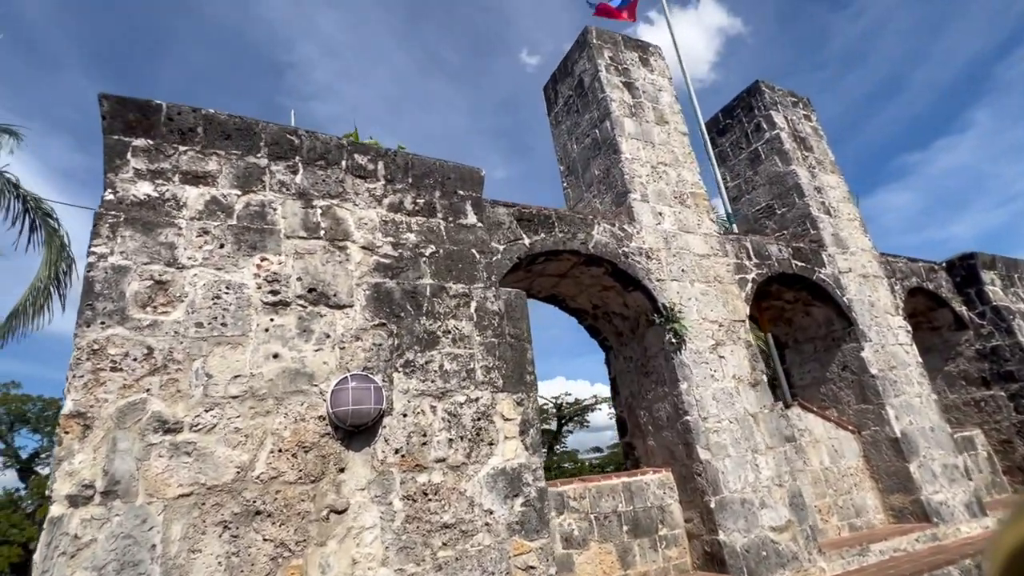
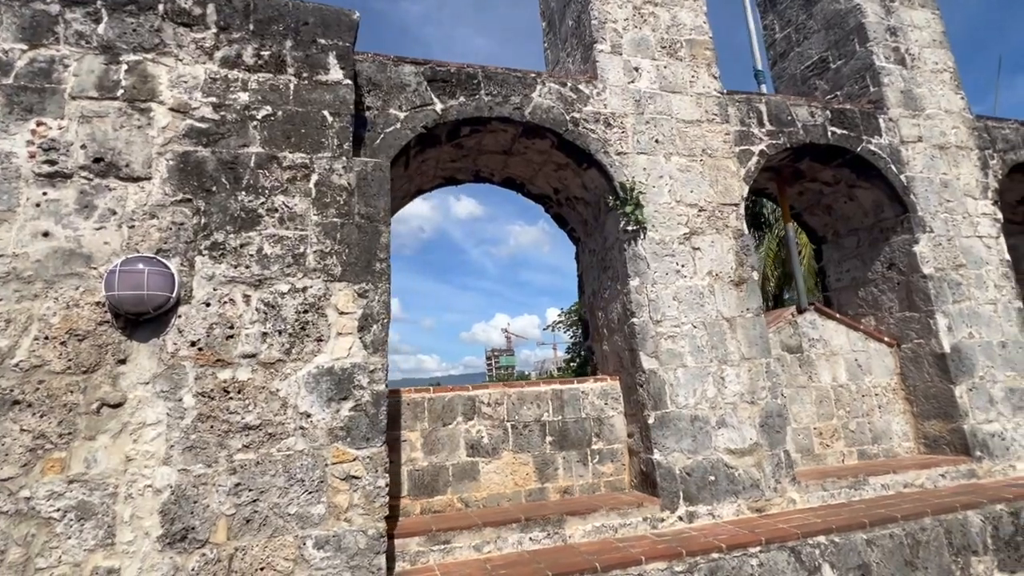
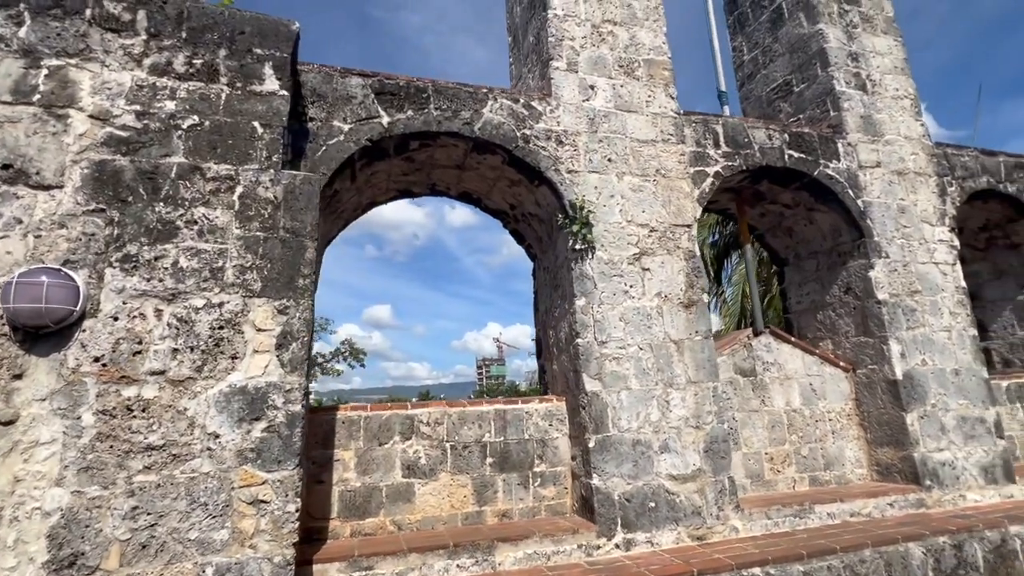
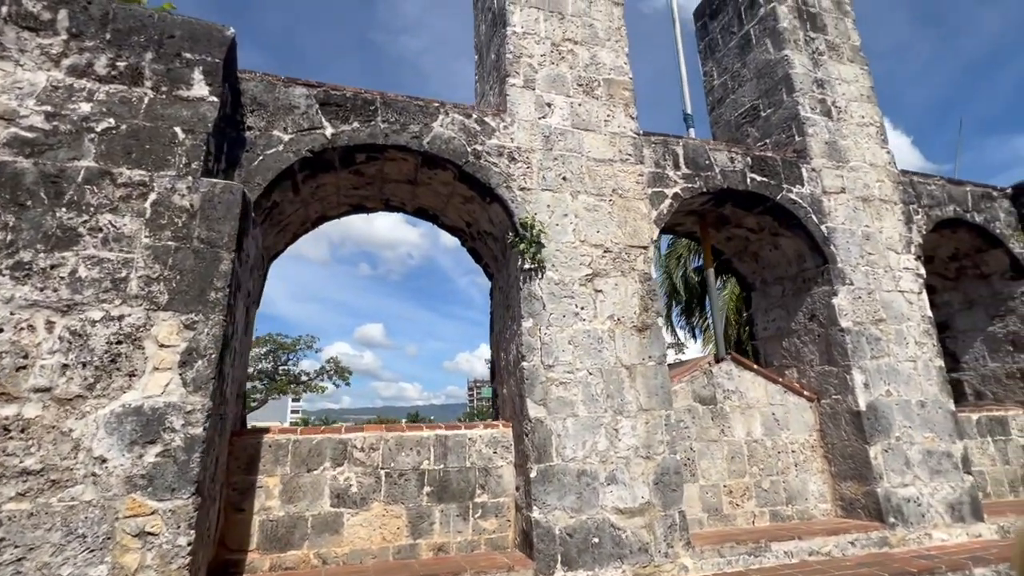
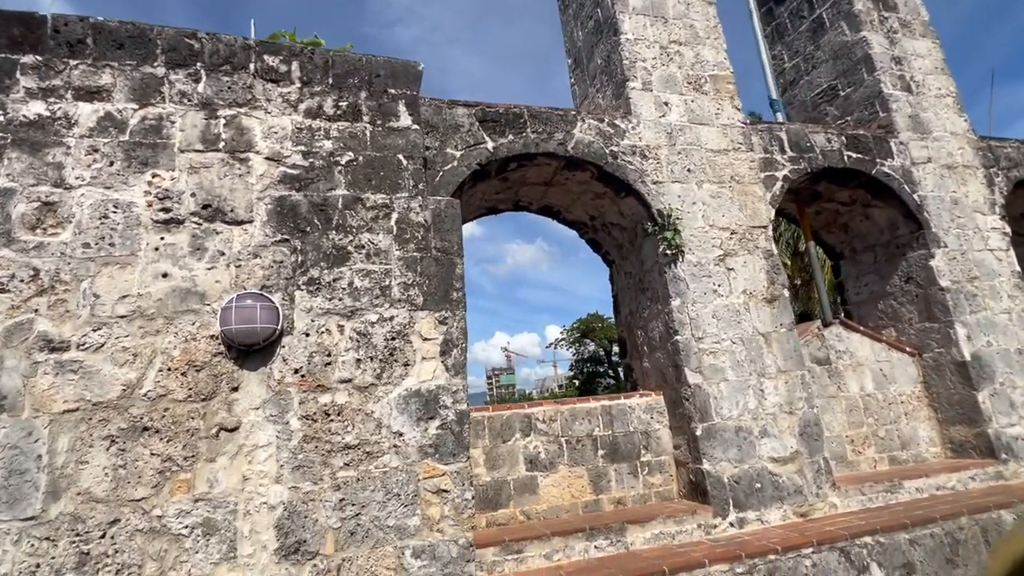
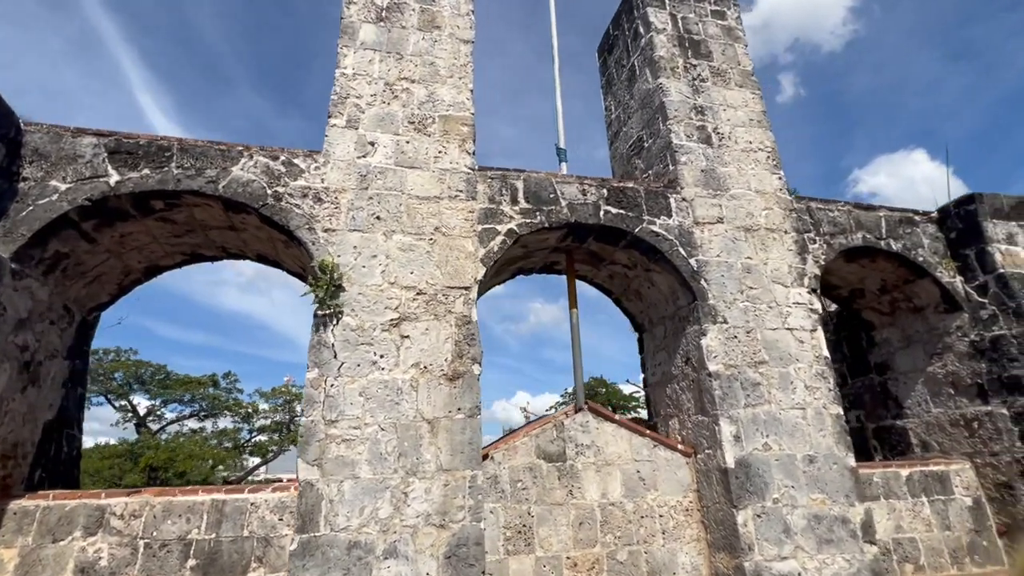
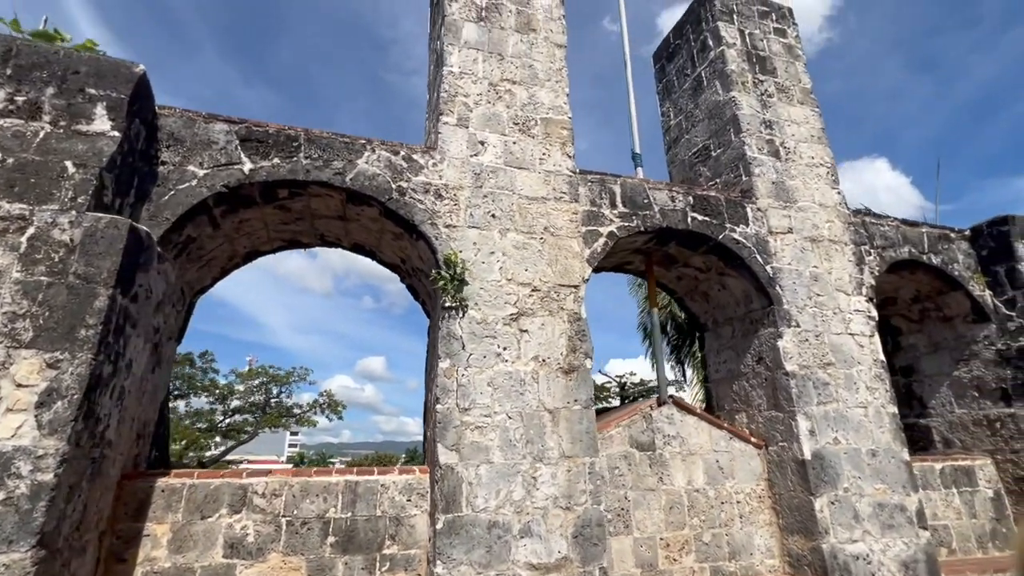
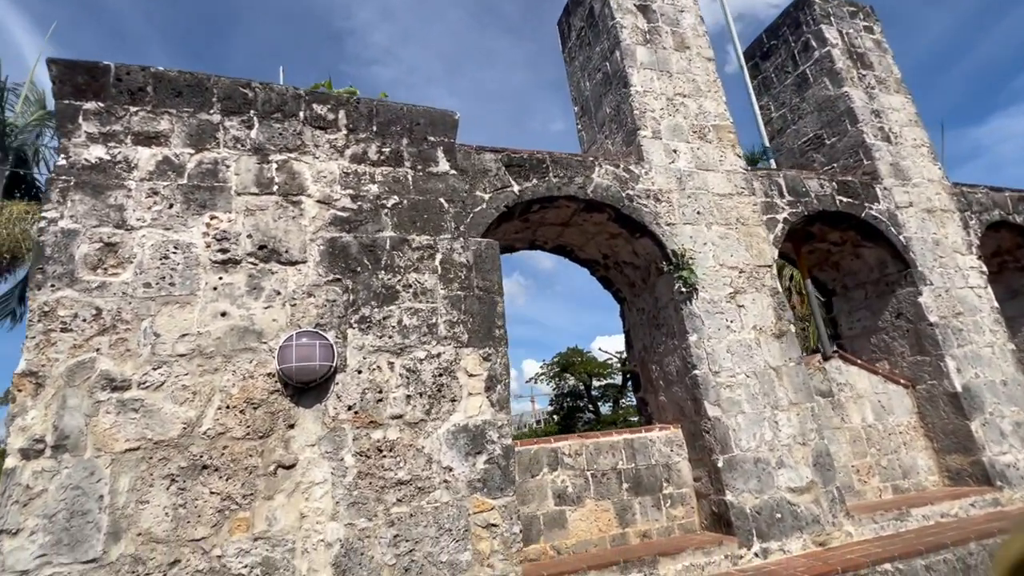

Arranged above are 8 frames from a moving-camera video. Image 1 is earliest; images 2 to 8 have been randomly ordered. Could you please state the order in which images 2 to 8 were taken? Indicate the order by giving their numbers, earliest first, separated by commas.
8, 5, 2, 3, 4, 7, 6
